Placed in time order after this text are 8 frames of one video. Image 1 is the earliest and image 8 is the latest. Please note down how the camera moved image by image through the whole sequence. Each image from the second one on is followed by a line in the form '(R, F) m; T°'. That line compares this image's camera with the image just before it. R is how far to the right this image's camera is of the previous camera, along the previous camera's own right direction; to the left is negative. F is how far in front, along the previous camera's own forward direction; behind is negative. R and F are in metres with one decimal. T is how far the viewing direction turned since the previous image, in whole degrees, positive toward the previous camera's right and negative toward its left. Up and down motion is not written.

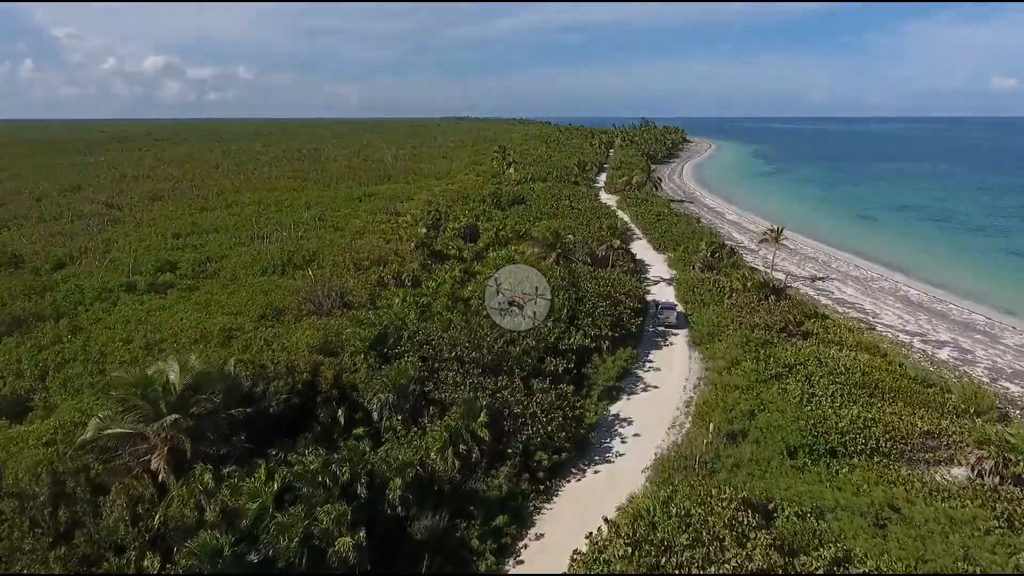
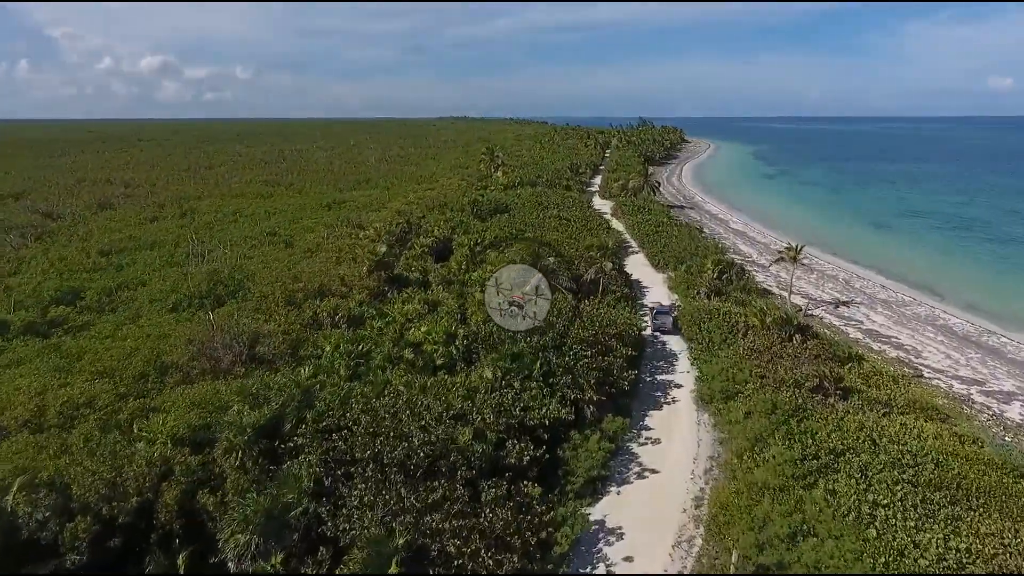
(+1.4, +5.5) m; 0°
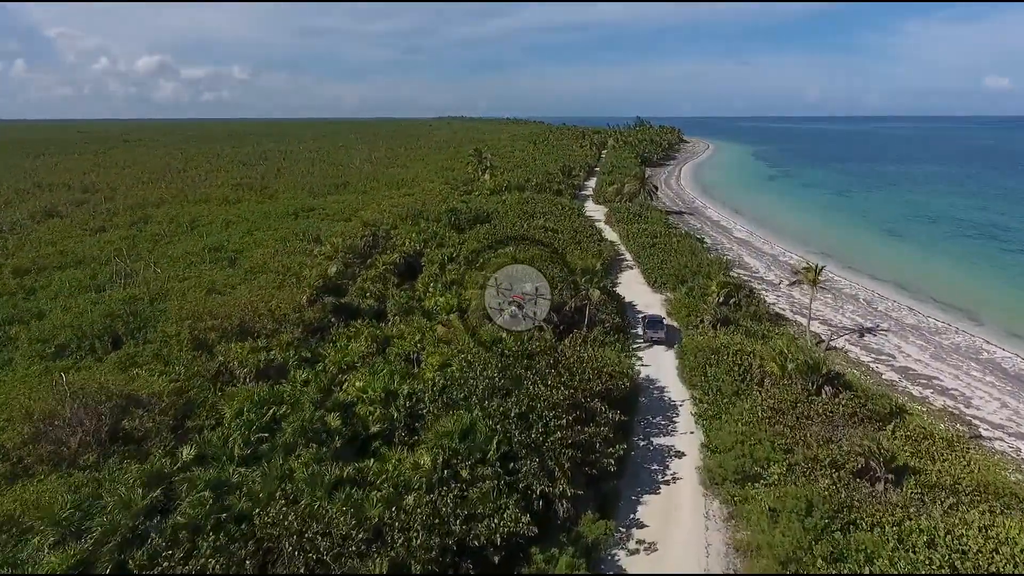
(+1.3, +4.7) m; 0°
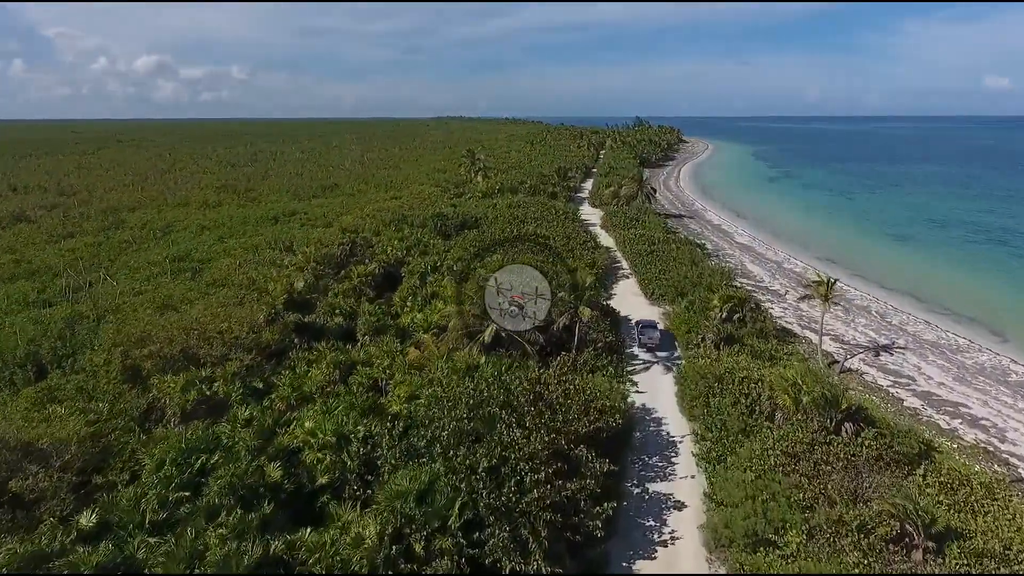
(+0.7, +2.4) m; 0°
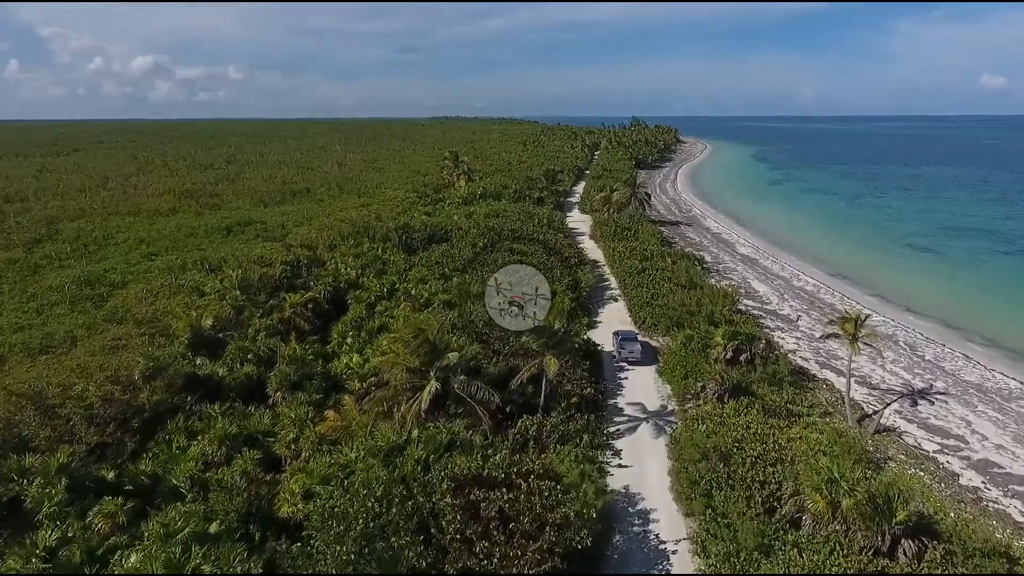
(+1.6, +4.8) m; 0°
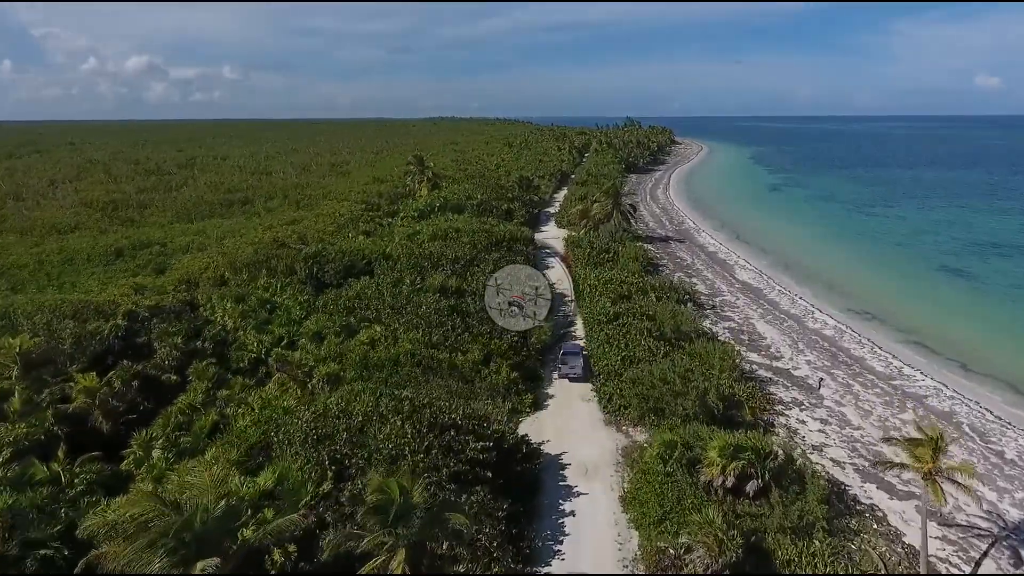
(+3.0, +7.9) m; 0°
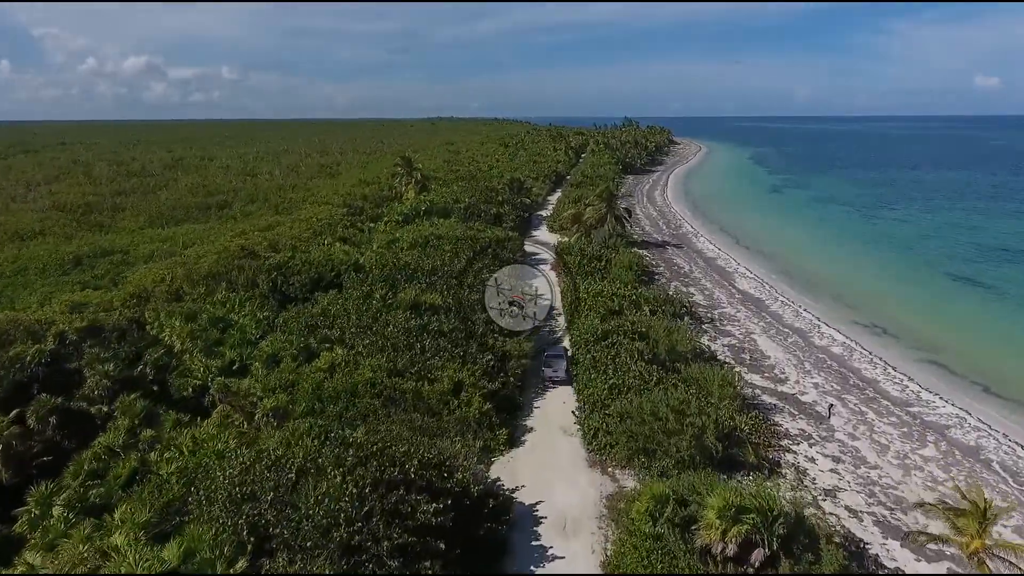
(+0.9, +2.3) m; 0°
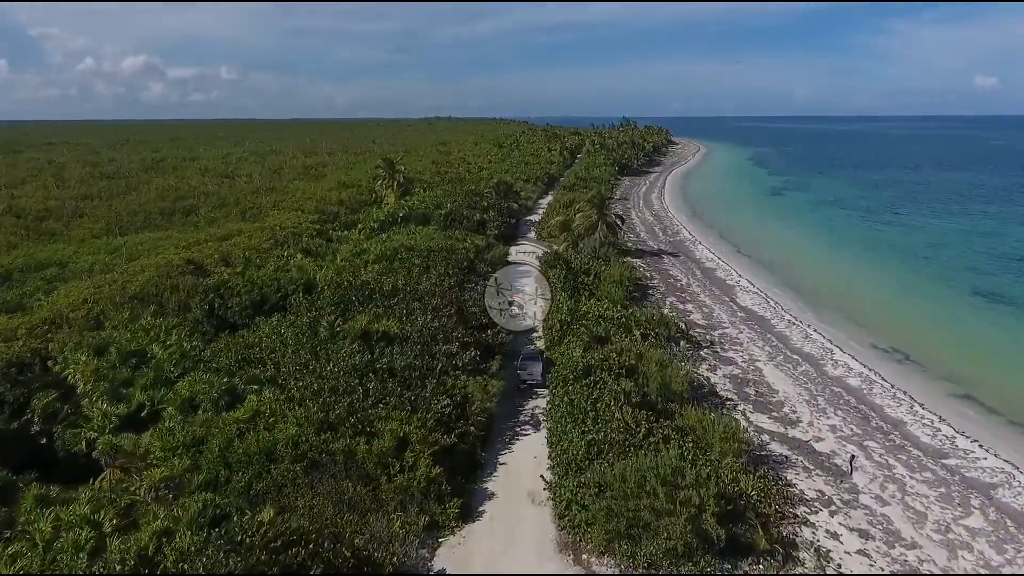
(+1.2, +3.4) m; 0°
